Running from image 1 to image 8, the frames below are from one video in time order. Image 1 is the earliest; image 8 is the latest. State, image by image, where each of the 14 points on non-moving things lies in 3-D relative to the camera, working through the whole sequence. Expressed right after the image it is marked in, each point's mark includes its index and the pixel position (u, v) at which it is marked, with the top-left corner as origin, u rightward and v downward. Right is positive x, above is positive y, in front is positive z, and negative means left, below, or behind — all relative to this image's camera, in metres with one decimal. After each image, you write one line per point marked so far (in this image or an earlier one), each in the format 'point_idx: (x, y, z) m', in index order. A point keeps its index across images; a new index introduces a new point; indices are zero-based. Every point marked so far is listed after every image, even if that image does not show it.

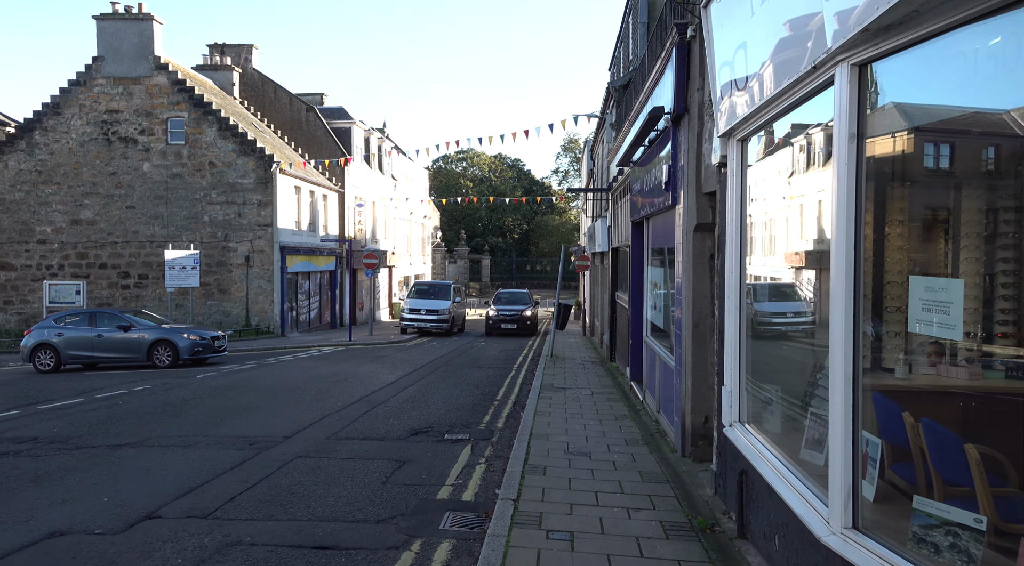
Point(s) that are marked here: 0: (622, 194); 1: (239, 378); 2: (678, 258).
0: (+2.2, +1.8, +15.9) m
1: (-5.3, -1.8, +15.0) m
2: (+1.7, +0.2, +7.7) m
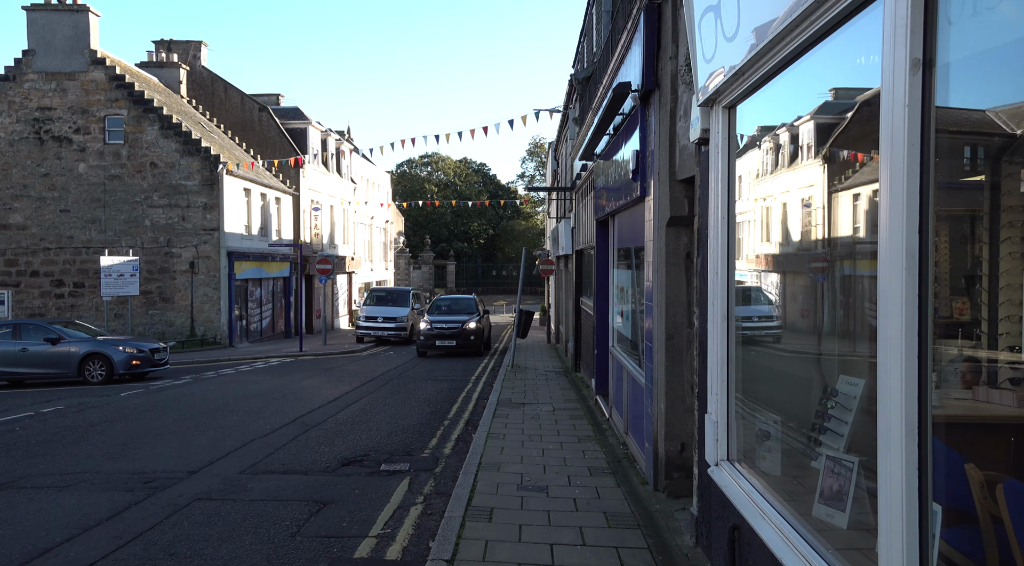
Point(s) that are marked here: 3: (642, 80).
0: (+1.4, +1.7, +14.9) m
1: (-6.0, -2.0, +13.7) m
2: (+1.2, +0.2, +6.7) m
3: (+1.1, +1.7, +6.5) m
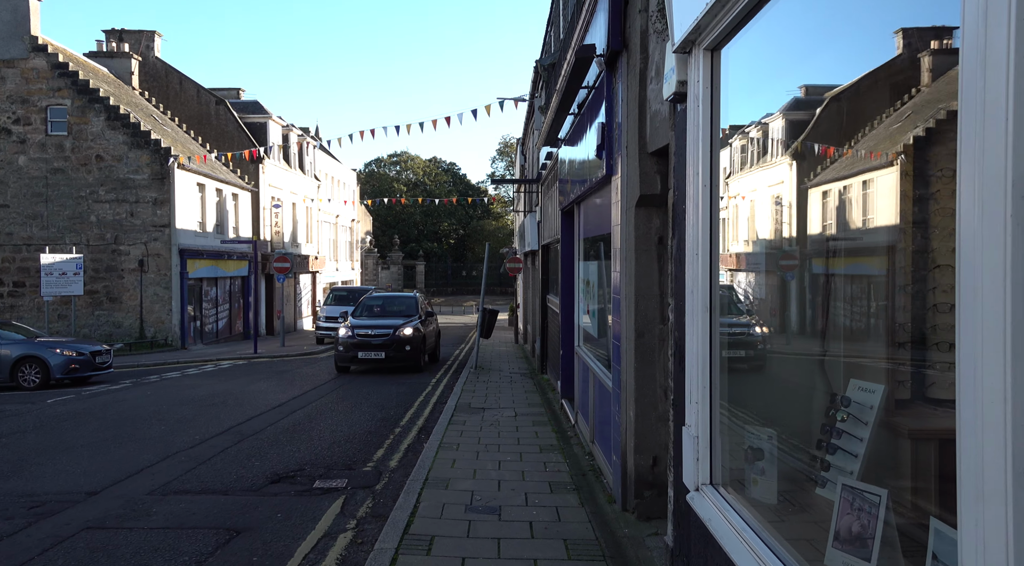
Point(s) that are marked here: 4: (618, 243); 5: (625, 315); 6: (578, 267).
0: (+0.7, +1.8, +14.1) m
1: (-6.7, -1.9, +12.6) m
2: (+0.8, +0.3, +5.9) m
3: (+0.7, +1.8, +5.8) m
4: (+0.8, +0.3, +5.9) m
5: (+0.8, -0.2, +5.4) m
6: (+0.8, +0.2, +9.3) m
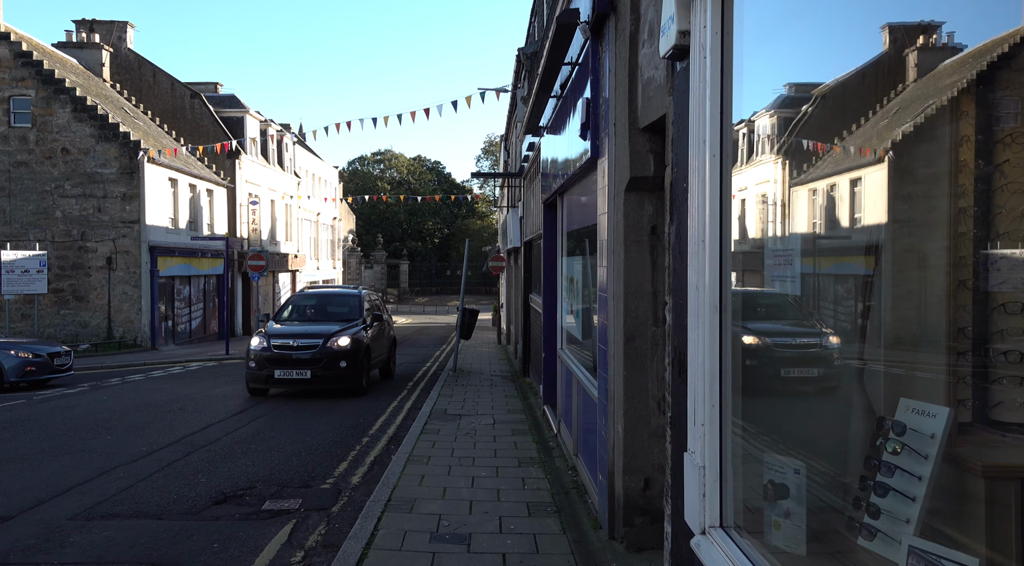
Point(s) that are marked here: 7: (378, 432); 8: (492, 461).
0: (+0.4, +1.8, +13.4) m
1: (-7.0, -1.9, +11.8) m
2: (+0.6, +0.3, +5.2) m
3: (+0.5, +1.8, +5.1) m
4: (+0.6, +0.3, +5.2) m
5: (+0.6, -0.2, +4.8) m
6: (+0.6, +0.2, +8.6) m
7: (-1.5, -1.7, +8.9) m
8: (-0.2, -1.6, +7.1) m
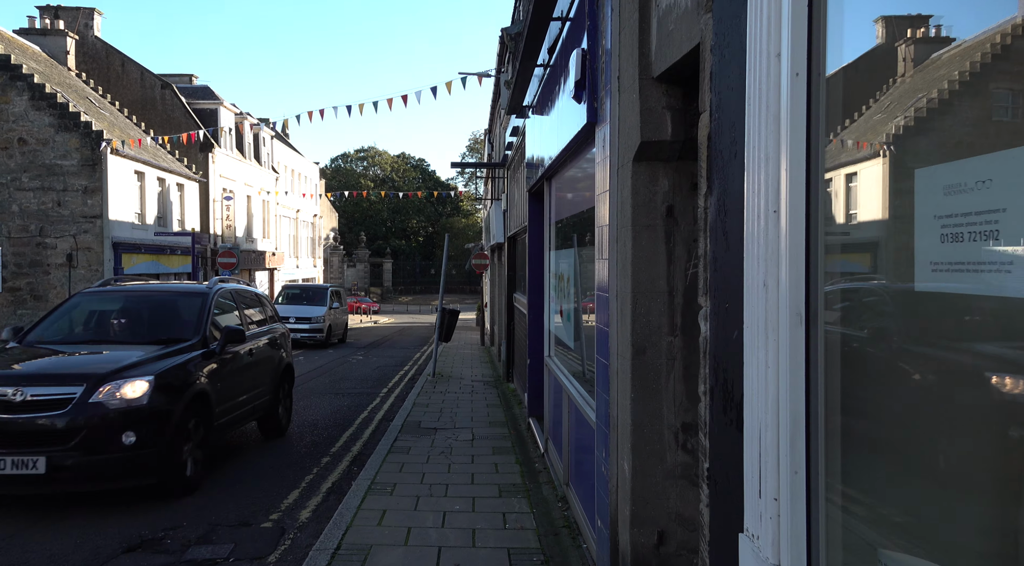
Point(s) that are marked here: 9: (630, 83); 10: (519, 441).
0: (+0.1, +1.9, +12.4) m
1: (-7.2, -1.8, +10.6) m
2: (+0.5, +0.3, +4.2) m
3: (+0.4, +1.8, +4.1) m
4: (+0.5, +0.3, +4.2) m
5: (+0.5, -0.2, +3.7) m
6: (+0.4, +0.2, +7.6) m
7: (-1.7, -1.7, +7.8) m
8: (-0.3, -1.6, +6.0) m
9: (+0.5, +0.9, +3.5) m
10: (+0.1, -1.6, +8.2) m
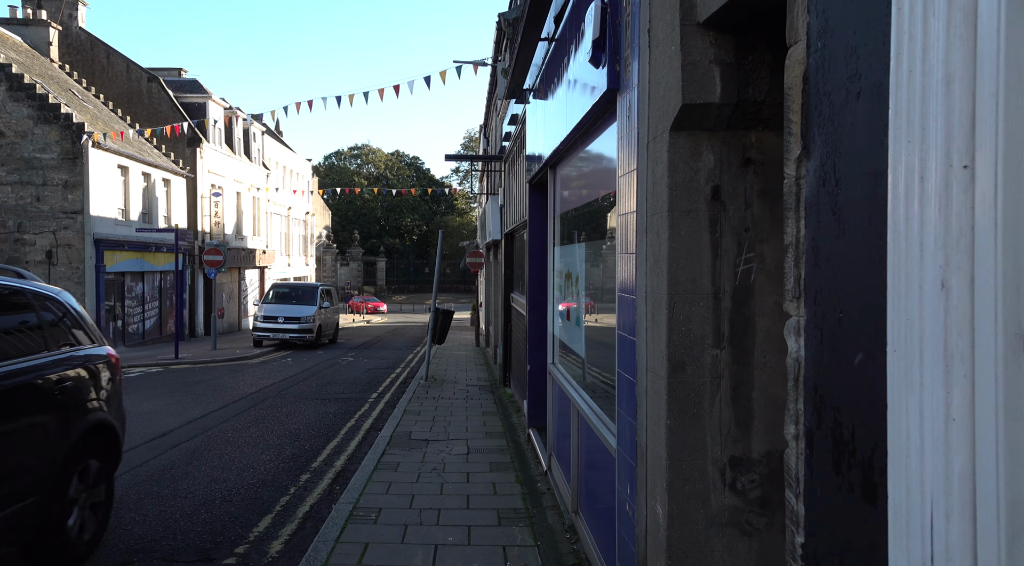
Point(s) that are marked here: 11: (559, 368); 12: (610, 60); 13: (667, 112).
0: (+0.1, +1.9, +11.7) m
1: (-7.3, -1.8, +9.9) m
2: (+0.5, +0.3, +3.5) m
3: (+0.4, +1.8, +3.4) m
4: (+0.5, +0.4, +3.5) m
5: (+0.5, -0.2, +3.1) m
6: (+0.4, +0.2, +6.9) m
7: (-1.7, -1.7, +7.1) m
8: (-0.3, -1.6, +5.3) m
9: (+0.6, +0.9, +2.8) m
10: (+0.1, -1.6, +7.5) m
11: (+0.4, -0.7, +6.6) m
12: (+0.5, +1.0, +3.6) m
13: (+0.5, +0.6, +2.8) m
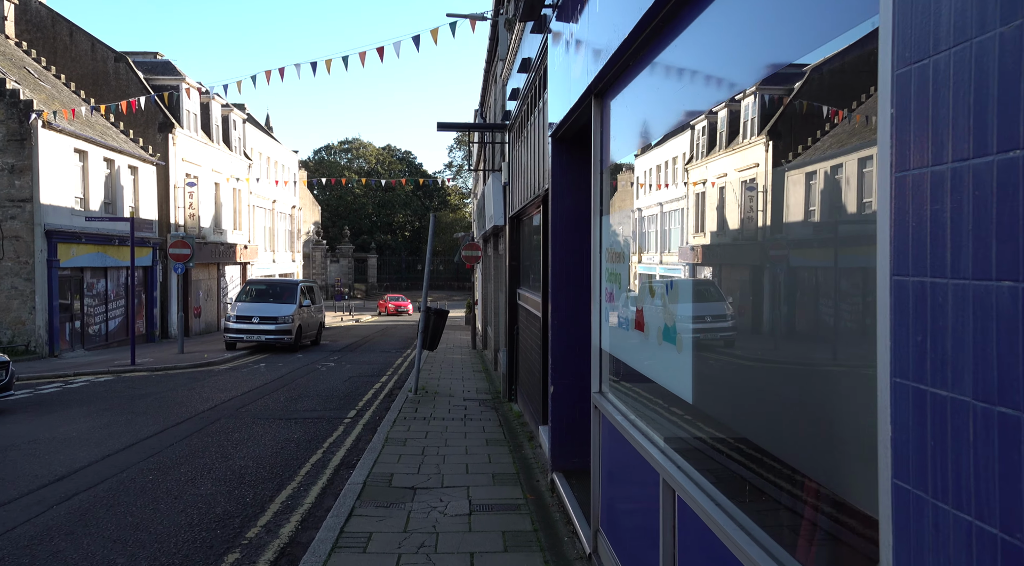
0: (+0.2, +2.0, +9.5) m
1: (-7.2, -1.8, +7.7) m
2: (+0.7, +0.4, +1.3) m
3: (+0.6, +1.9, +1.2) m
4: (+0.7, +0.4, +1.3) m
5: (+0.7, -0.1, +0.9) m
6: (+0.5, +0.3, +4.7) m
7: (-1.6, -1.6, +5.0) m
8: (-0.2, -1.5, +3.2) m
9: (+0.7, +1.0, +0.6) m
10: (+0.2, -1.6, +5.3) m
11: (+0.5, -0.6, +4.4) m
12: (+0.6, +1.1, +1.4) m
13: (+0.7, +0.7, +0.6) m
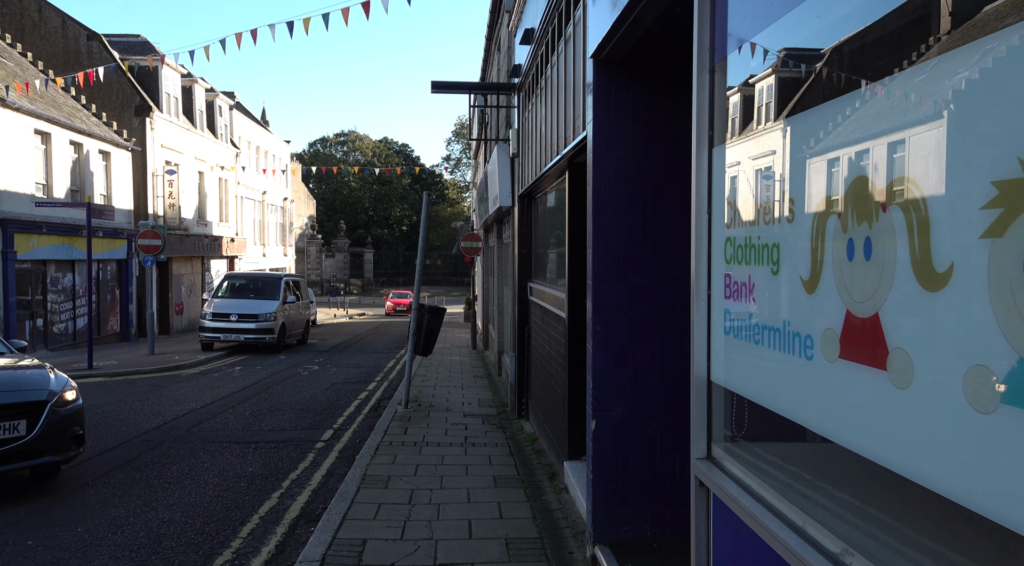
0: (+0.3, +2.0, +7.6) m
1: (-7.0, -1.7, +5.8) m
2: (+0.8, +0.4, -0.5) m
3: (+0.7, +1.9, -0.7) m
4: (+0.8, +0.4, -0.6) m
5: (+0.8, -0.1, -1.0) m
6: (+0.6, +0.4, +2.9) m
7: (-1.5, -1.5, +3.1) m
8: (0.0, -1.5, +1.3) m
9: (+0.9, +1.0, -1.3) m
10: (+0.3, -1.5, +3.4) m
11: (+0.7, -0.6, +2.6) m
12: (+0.8, +1.1, -0.5) m
13: (+0.9, +0.7, -1.3) m
